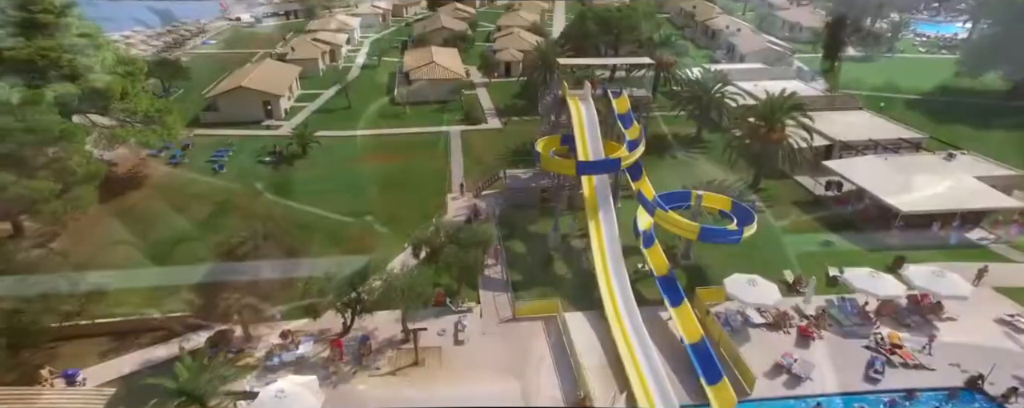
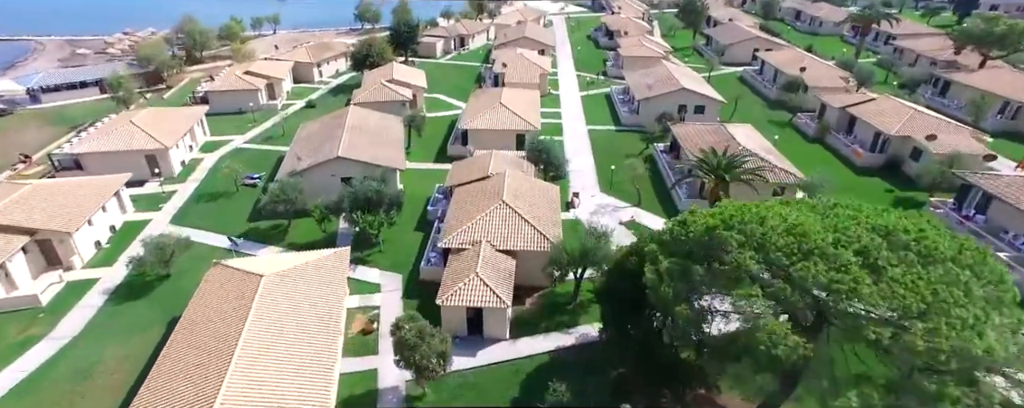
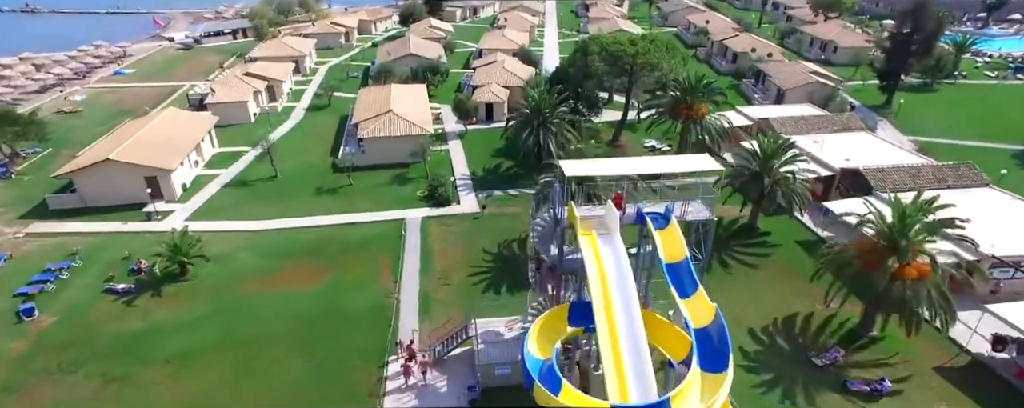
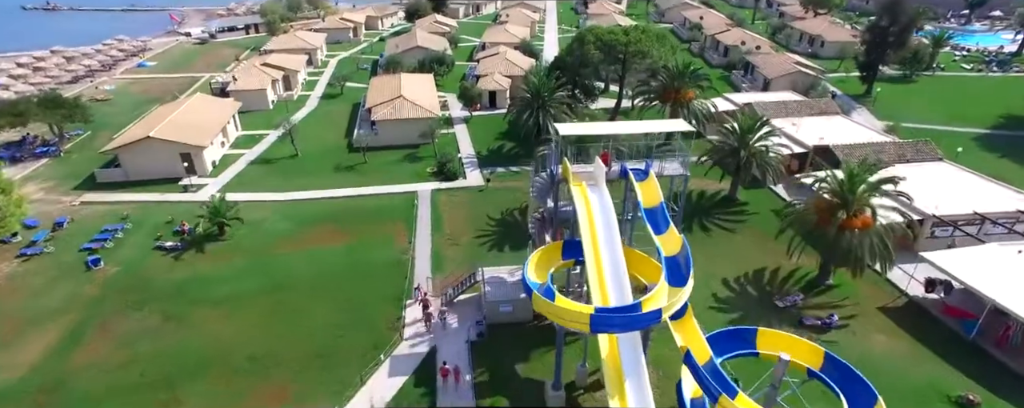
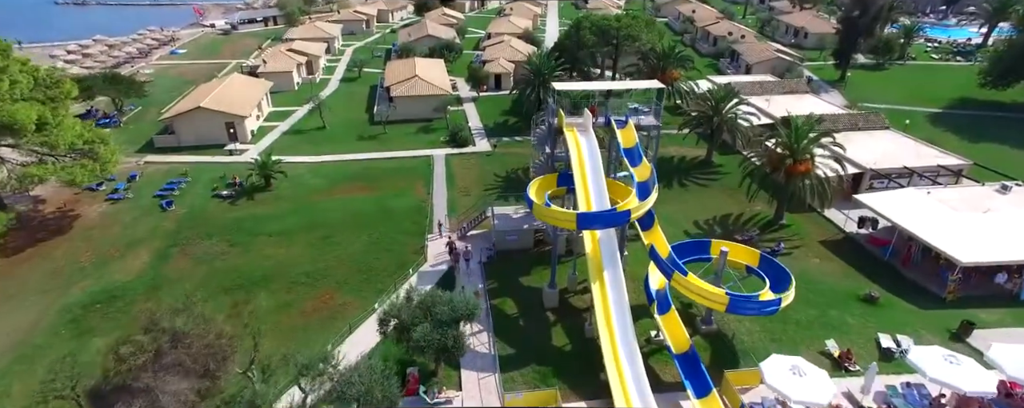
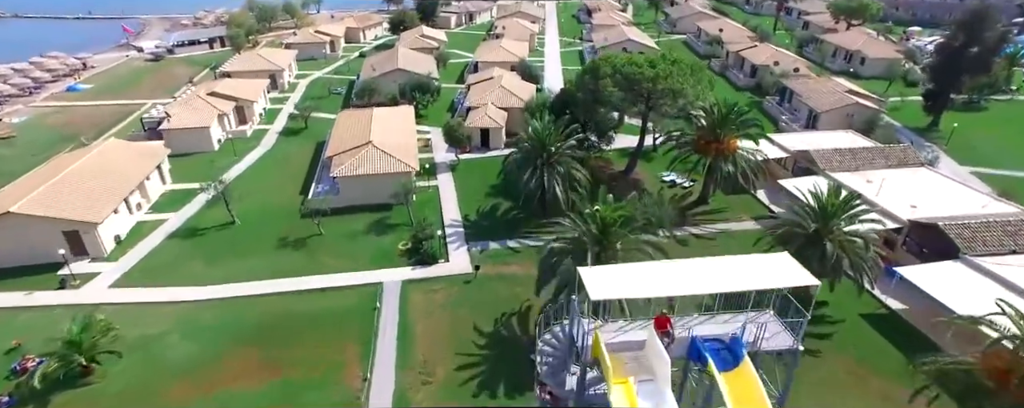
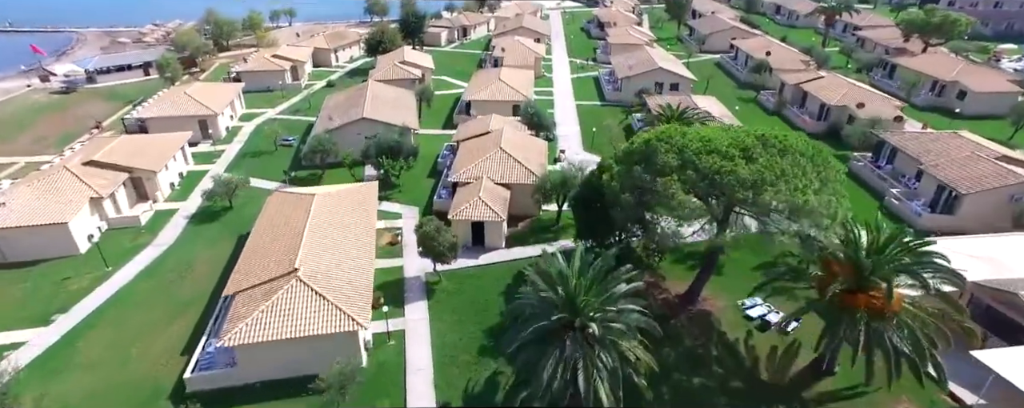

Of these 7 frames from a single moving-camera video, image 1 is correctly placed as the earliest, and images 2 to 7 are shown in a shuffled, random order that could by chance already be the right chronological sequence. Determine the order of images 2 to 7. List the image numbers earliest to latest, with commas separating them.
5, 4, 3, 6, 7, 2
